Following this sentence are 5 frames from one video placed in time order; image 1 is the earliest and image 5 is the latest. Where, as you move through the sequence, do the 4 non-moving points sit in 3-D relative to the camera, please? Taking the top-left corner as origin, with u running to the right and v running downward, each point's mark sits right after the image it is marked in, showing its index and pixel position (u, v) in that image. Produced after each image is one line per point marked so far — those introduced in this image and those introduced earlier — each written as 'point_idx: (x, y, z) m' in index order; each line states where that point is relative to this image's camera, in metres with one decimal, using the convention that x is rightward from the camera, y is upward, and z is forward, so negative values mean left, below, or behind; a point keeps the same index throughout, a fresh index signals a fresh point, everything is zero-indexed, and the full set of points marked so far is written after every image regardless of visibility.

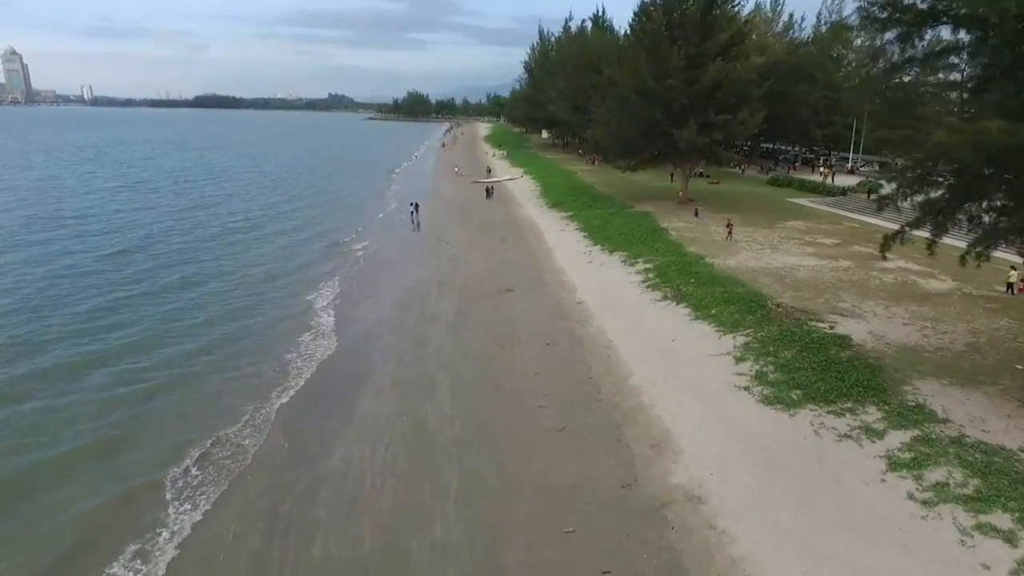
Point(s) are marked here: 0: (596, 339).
0: (+2.7, -1.7, +19.4) m
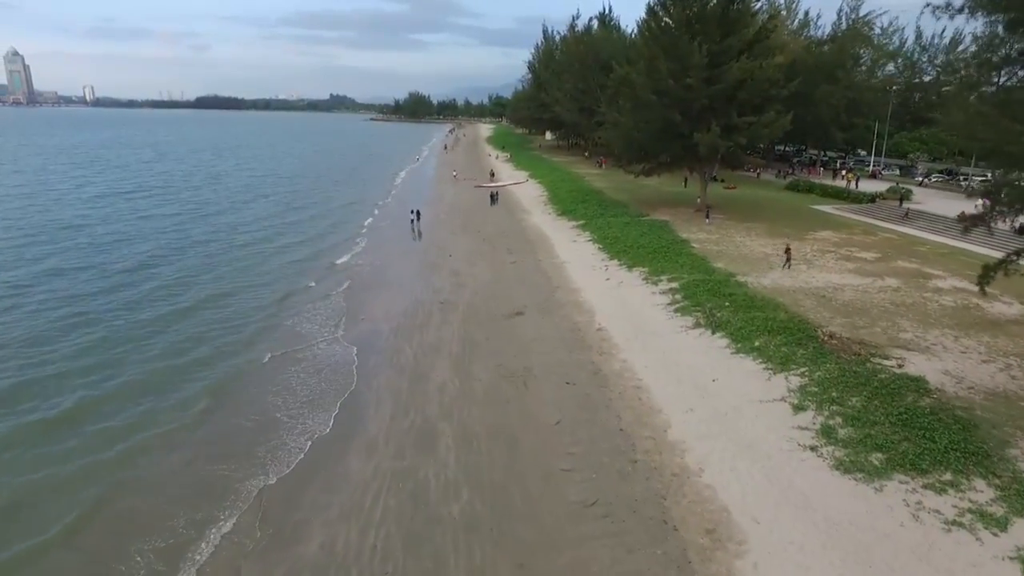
0: (+3.1, -2.5, +16.8) m
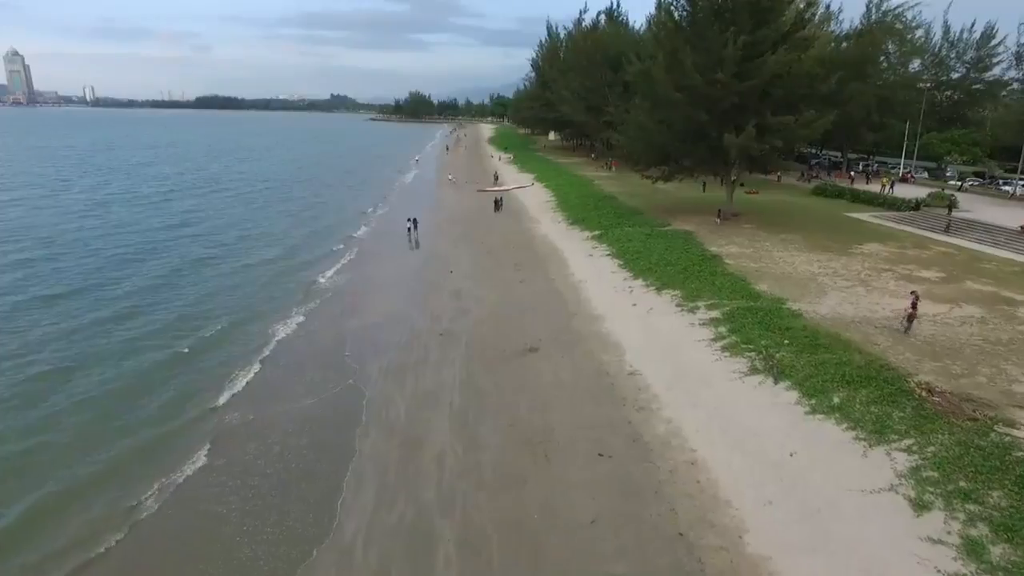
0: (+3.5, -3.4, +13.2) m
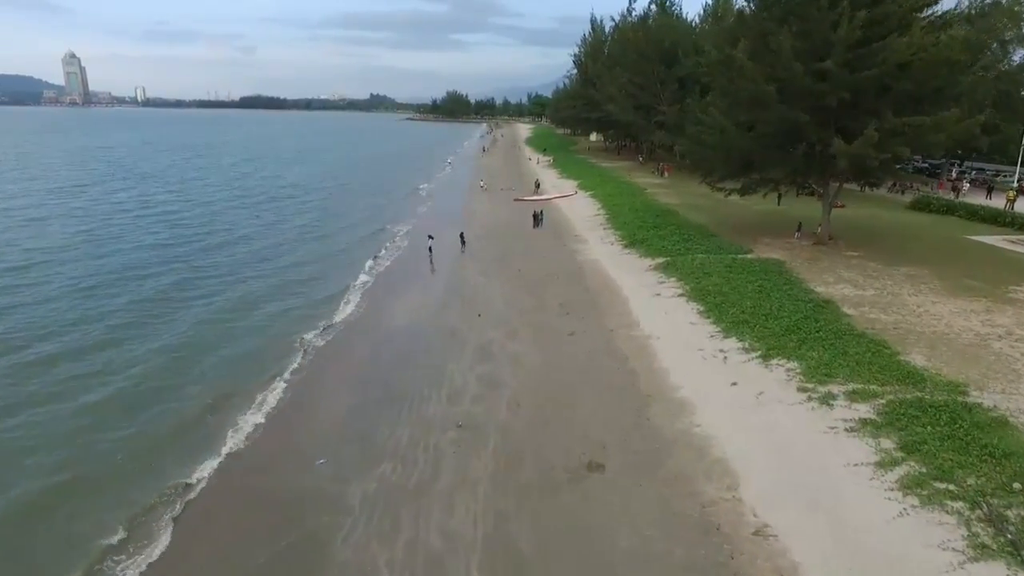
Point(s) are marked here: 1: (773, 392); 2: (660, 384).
0: (+4.2, -5.3, +6.7) m
1: (+6.4, -2.5, +15.0) m
2: (+4.0, -2.5, +16.3) m
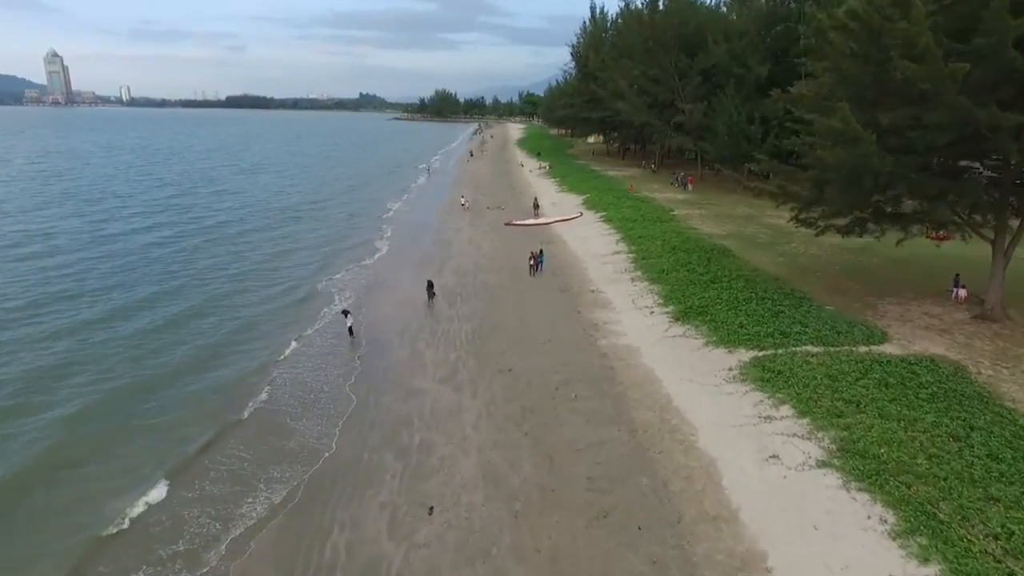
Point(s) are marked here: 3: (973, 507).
0: (+4.1, -8.5, -4.4) m
1: (+6.2, -5.7, +3.9) m
2: (+3.8, -5.7, +5.2) m
3: (+7.6, -3.6, +9.9) m
